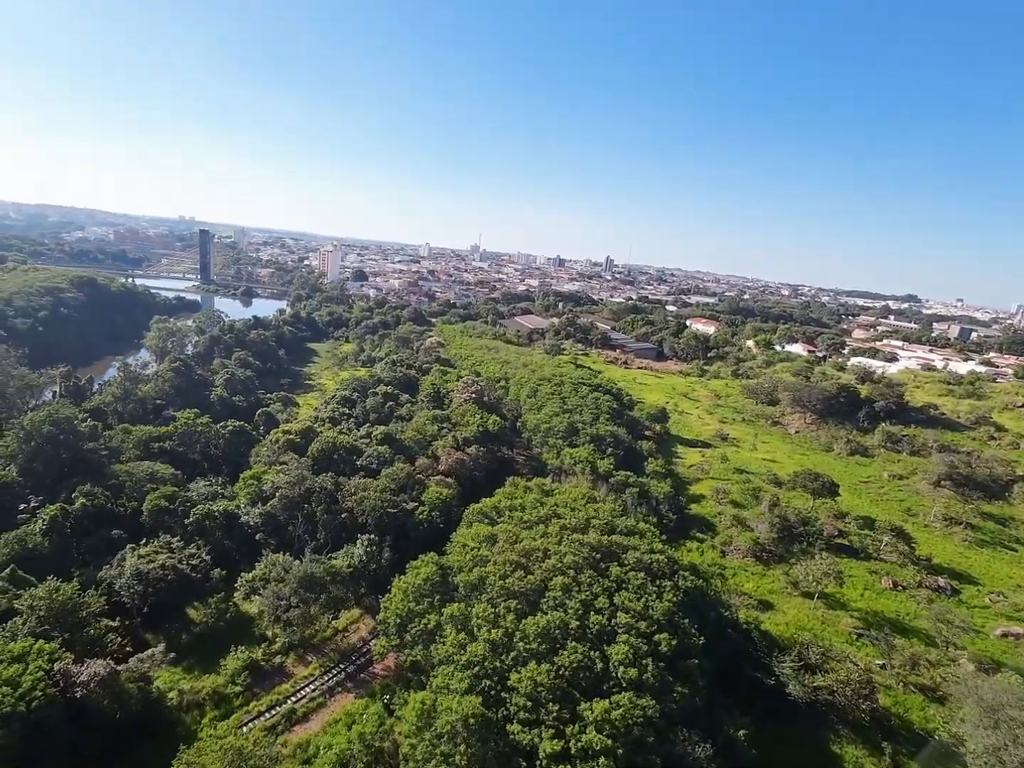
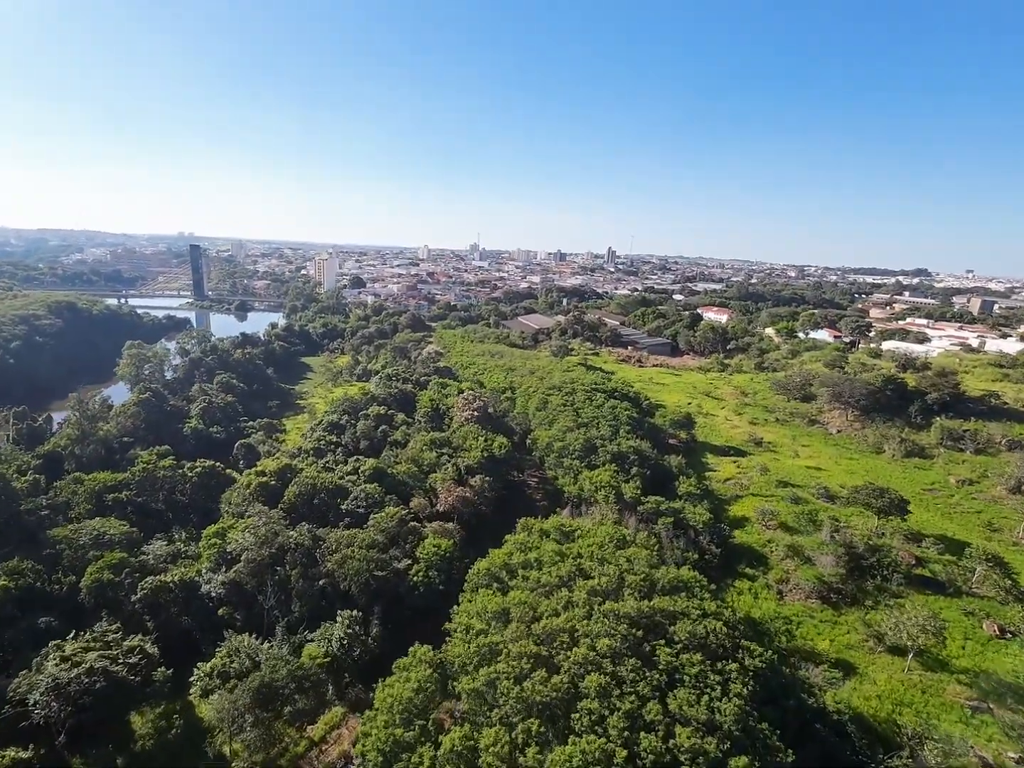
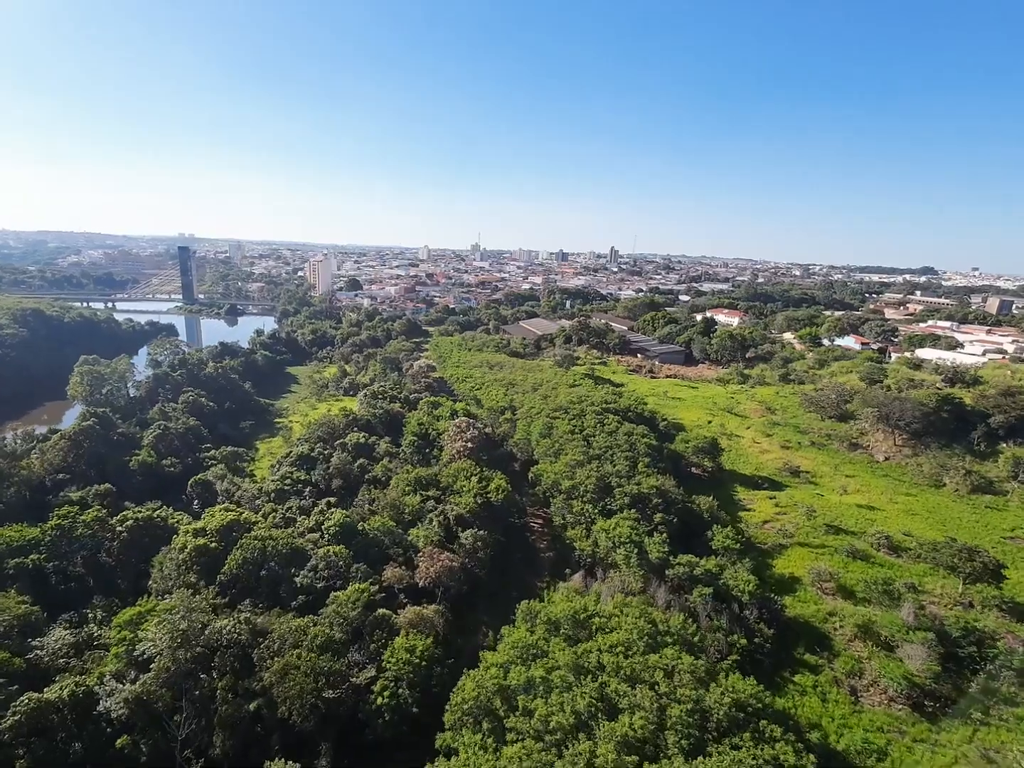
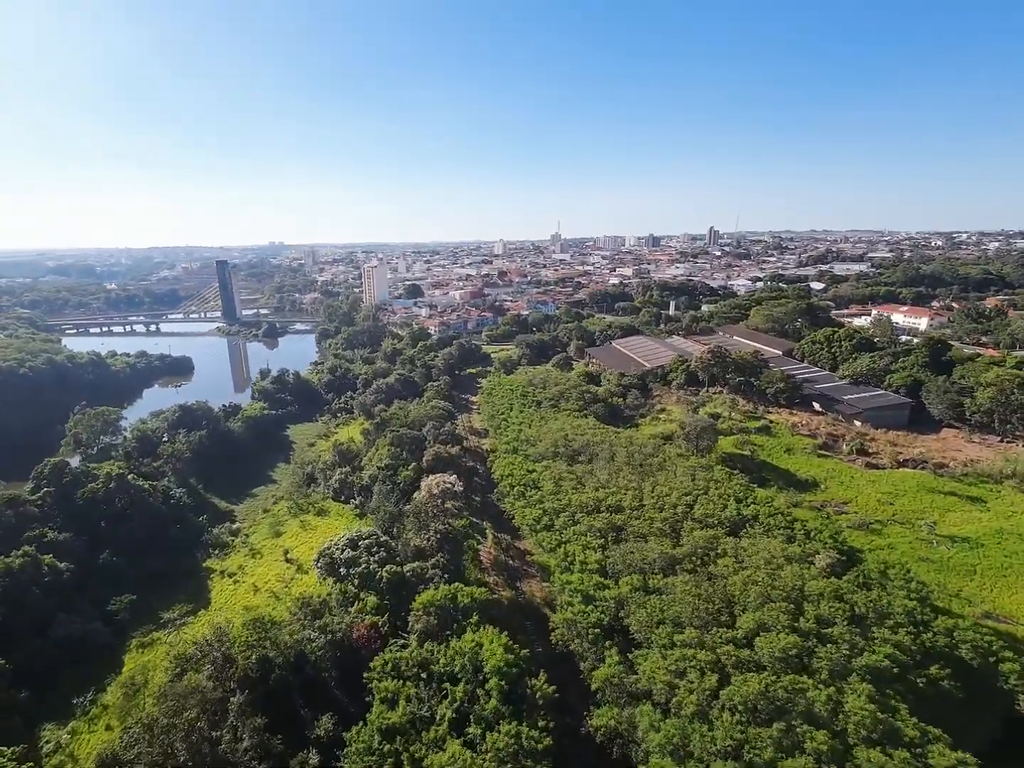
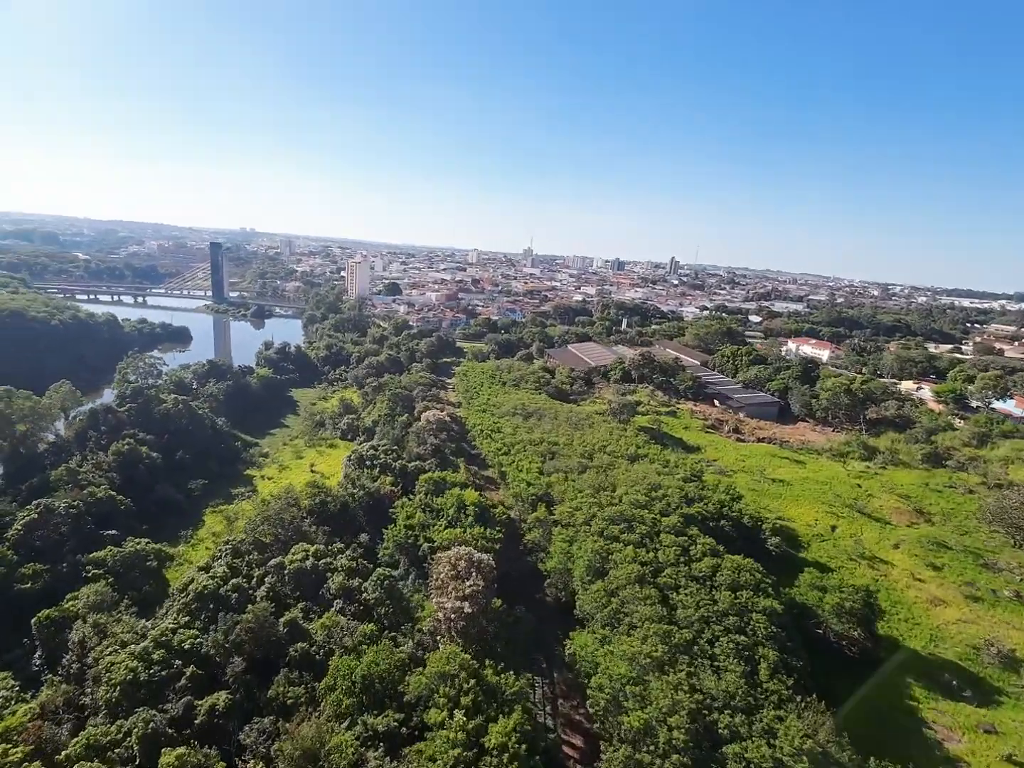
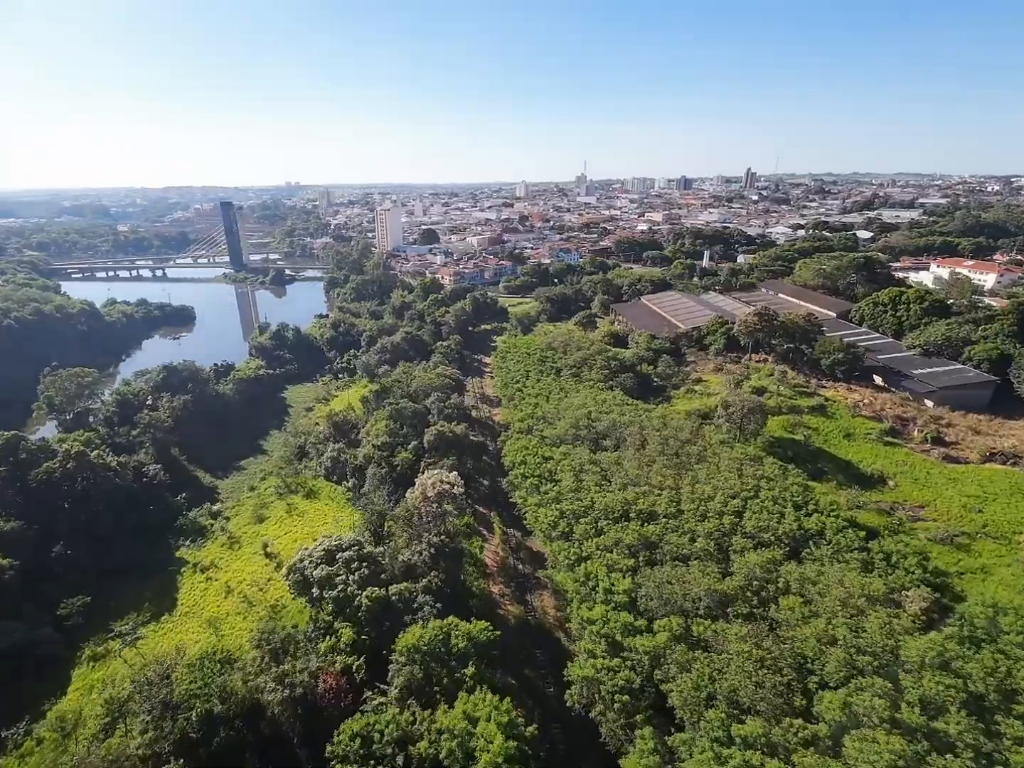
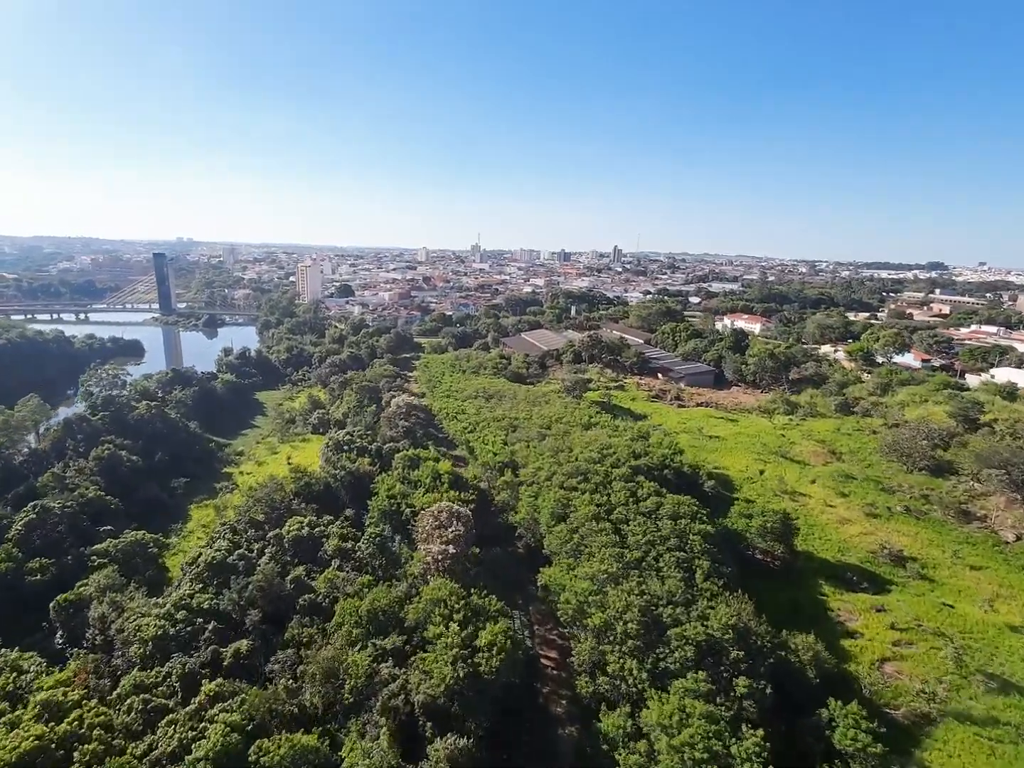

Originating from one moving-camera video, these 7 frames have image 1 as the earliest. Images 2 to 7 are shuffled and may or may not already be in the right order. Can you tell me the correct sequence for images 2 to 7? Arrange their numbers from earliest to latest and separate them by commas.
2, 3, 7, 5, 4, 6
